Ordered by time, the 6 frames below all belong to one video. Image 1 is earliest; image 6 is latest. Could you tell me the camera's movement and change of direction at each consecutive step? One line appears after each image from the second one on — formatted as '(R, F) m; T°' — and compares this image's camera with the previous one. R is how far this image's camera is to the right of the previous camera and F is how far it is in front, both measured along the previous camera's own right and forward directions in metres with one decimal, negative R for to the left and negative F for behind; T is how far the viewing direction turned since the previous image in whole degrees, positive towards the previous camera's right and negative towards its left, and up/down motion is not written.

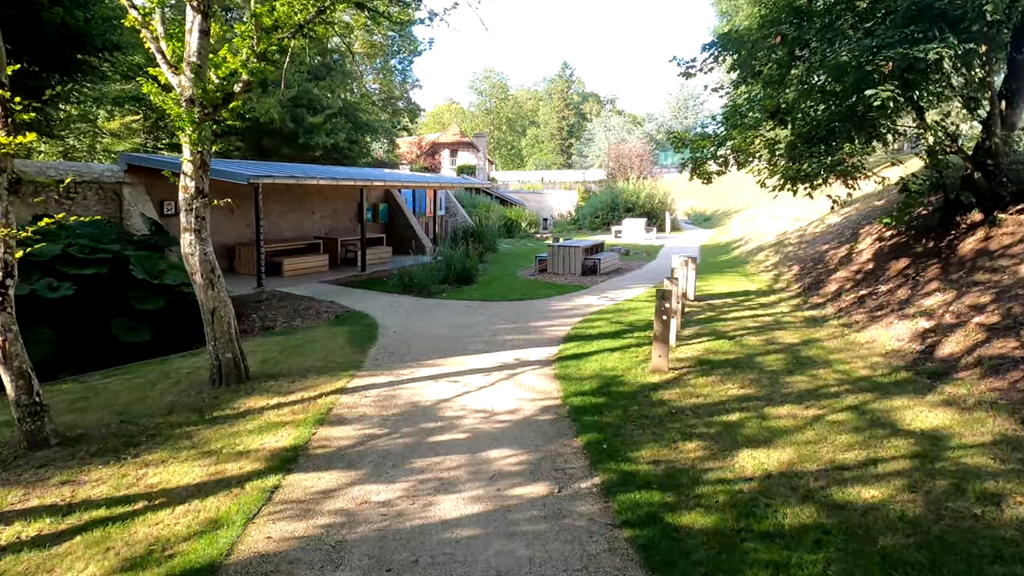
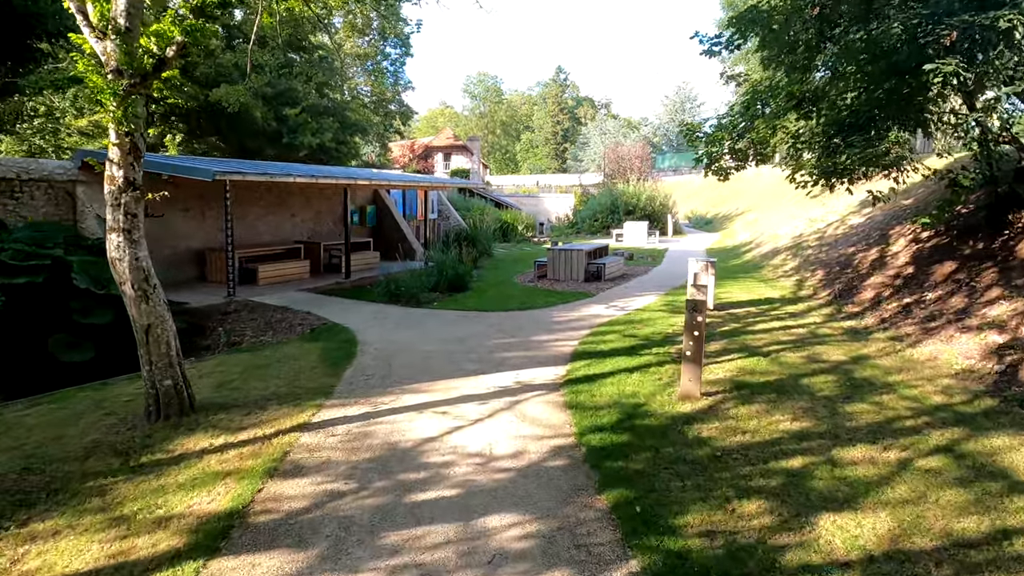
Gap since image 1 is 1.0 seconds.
(-0.1, +1.2) m; 0°
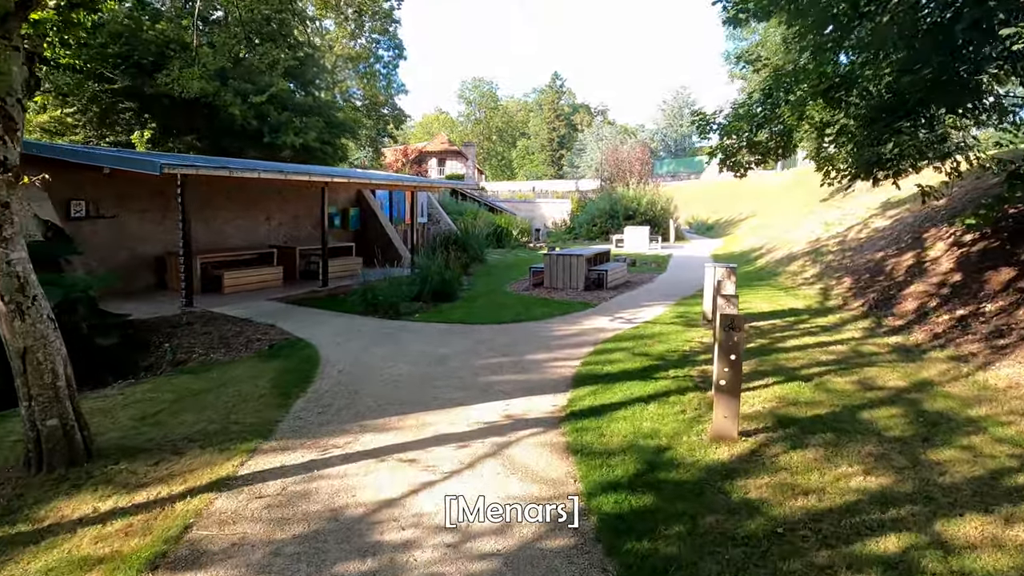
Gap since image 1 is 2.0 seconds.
(+0.1, +1.2) m; 0°
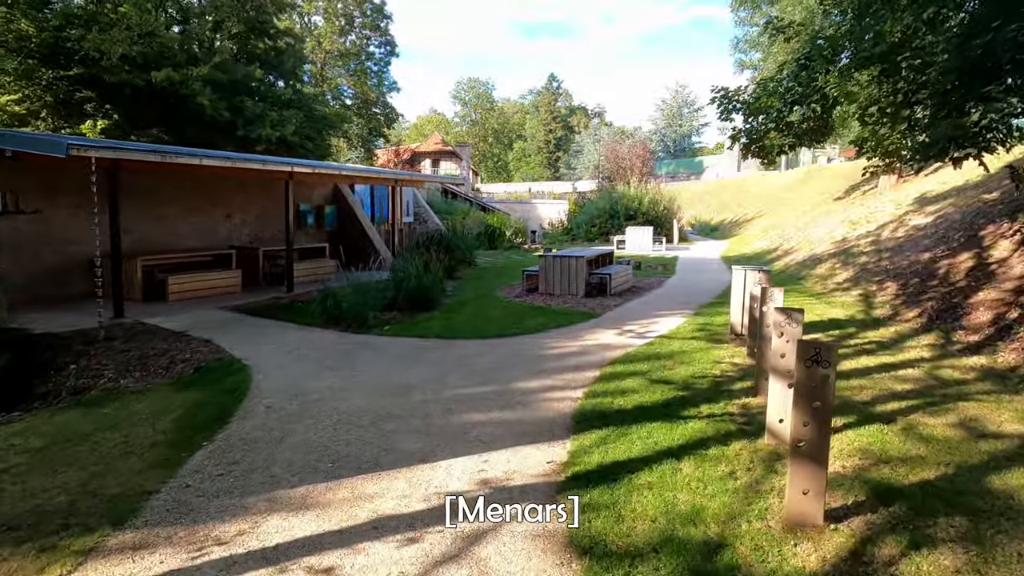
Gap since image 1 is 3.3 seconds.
(+0.1, +1.5) m; 0°
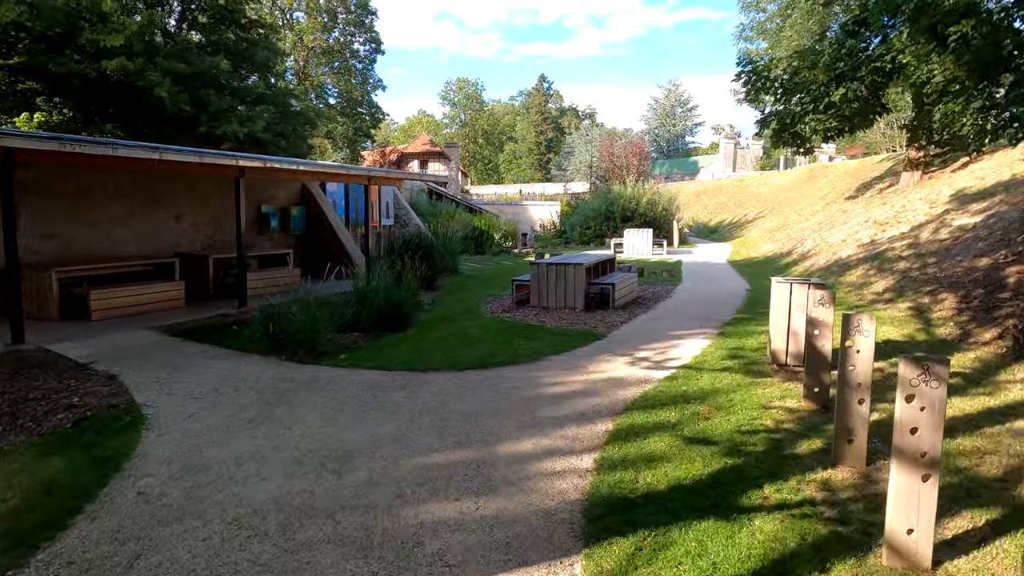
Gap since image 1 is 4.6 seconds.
(+0.1, +1.5) m; +1°
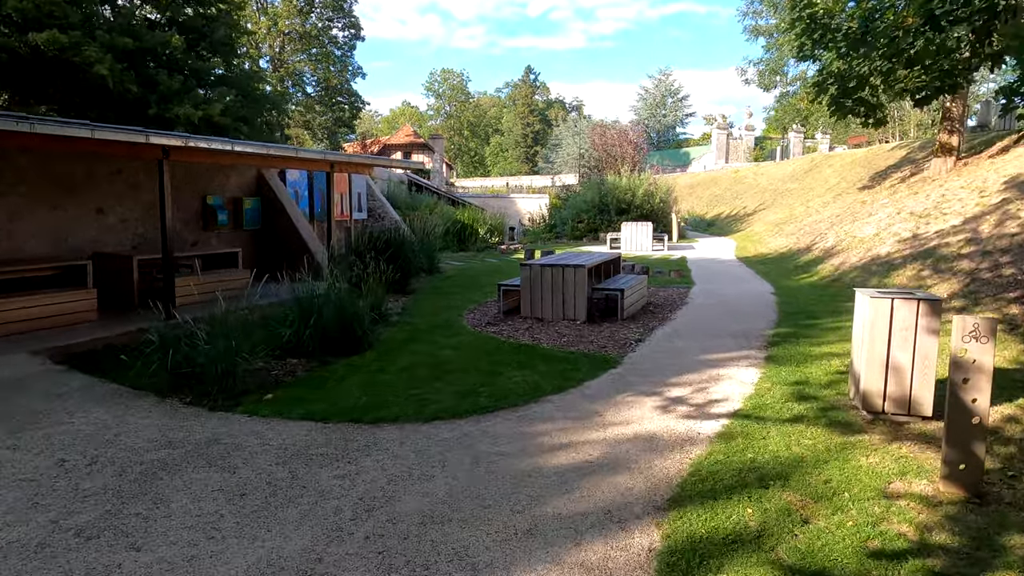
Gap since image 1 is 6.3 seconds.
(0.0, +1.7) m; +1°
